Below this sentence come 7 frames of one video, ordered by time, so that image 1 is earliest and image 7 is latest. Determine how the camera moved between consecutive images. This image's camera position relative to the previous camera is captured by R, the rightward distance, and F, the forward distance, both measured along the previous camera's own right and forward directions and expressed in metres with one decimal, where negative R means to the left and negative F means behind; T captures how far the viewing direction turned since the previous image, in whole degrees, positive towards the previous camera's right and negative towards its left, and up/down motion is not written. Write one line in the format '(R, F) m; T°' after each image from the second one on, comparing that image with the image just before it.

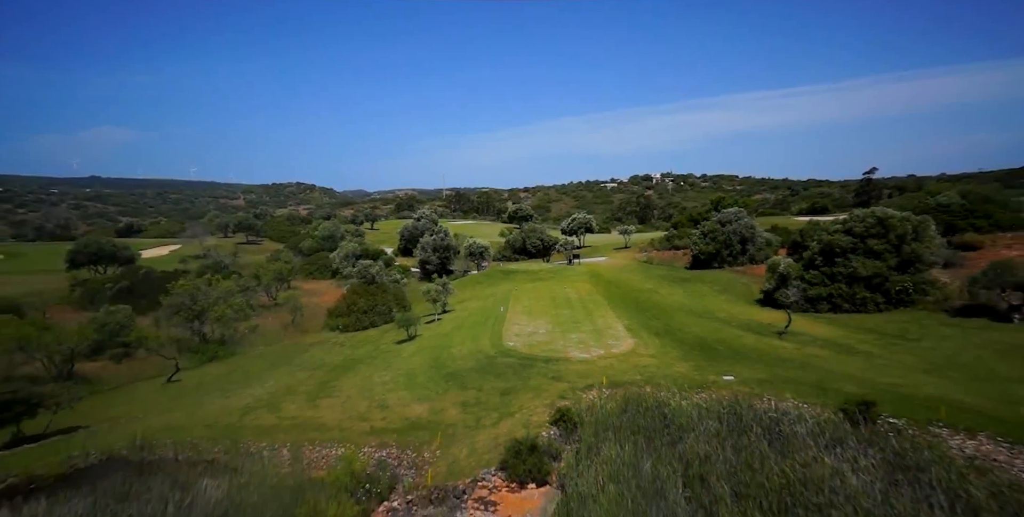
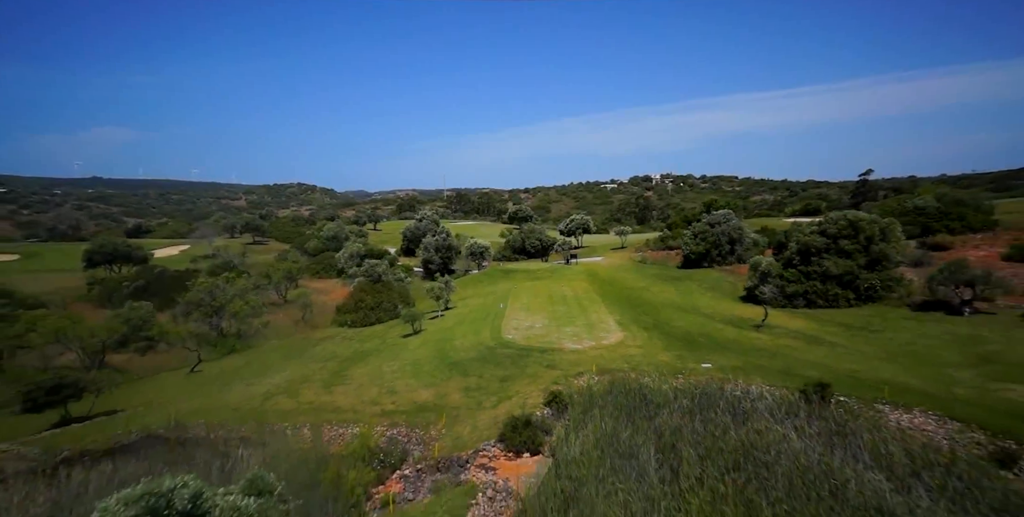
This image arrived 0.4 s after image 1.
(+0.1, -2.6) m; 0°
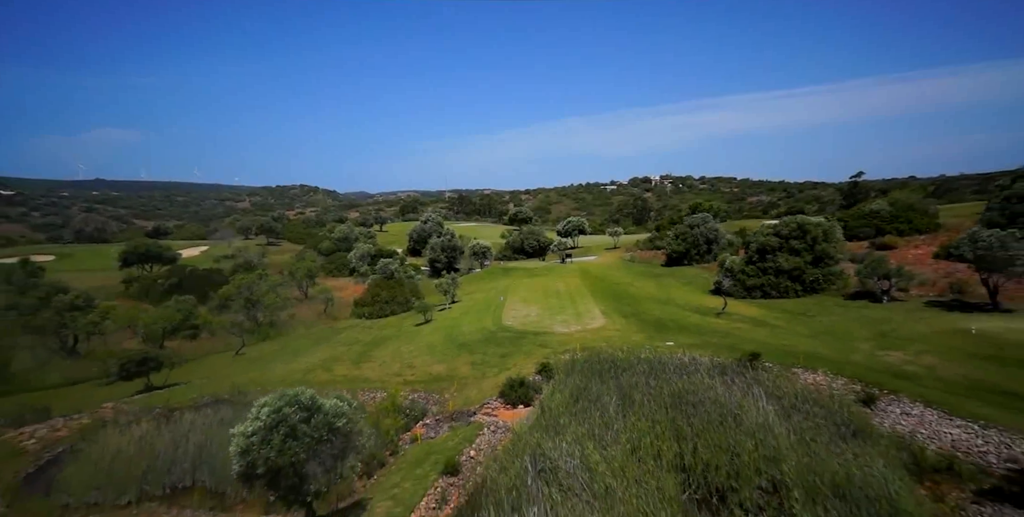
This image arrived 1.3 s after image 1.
(+0.2, -6.0) m; 0°
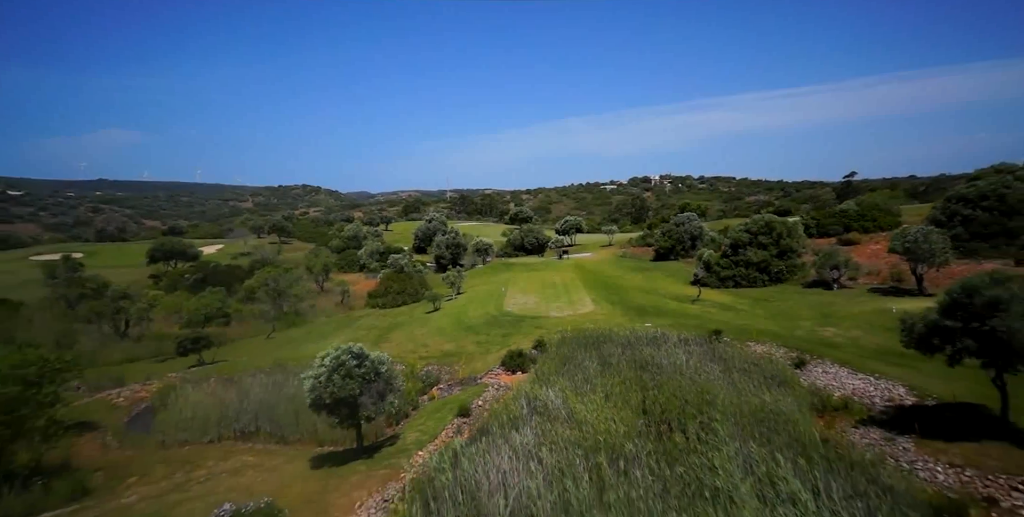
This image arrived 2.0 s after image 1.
(+0.1, -5.2) m; 0°
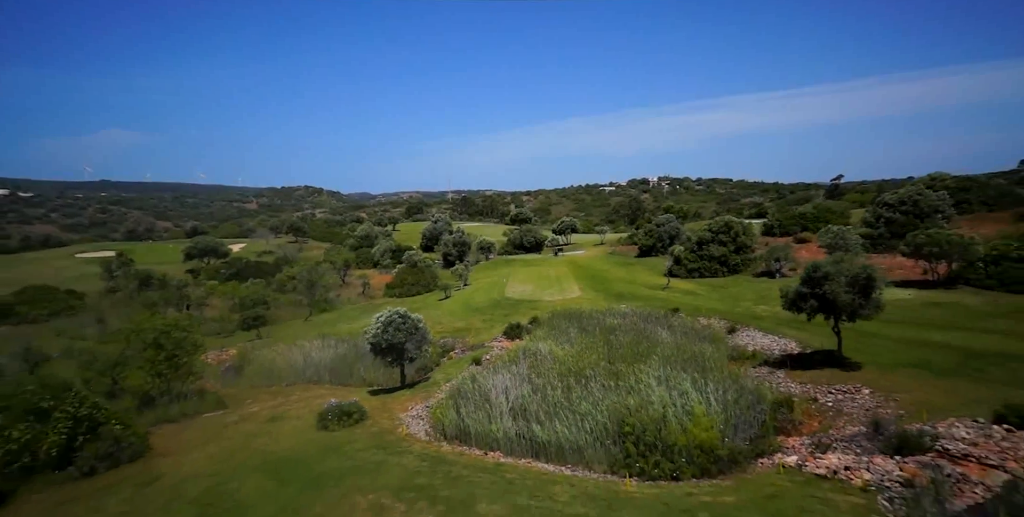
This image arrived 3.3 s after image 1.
(0.0, -8.5) m; 0°
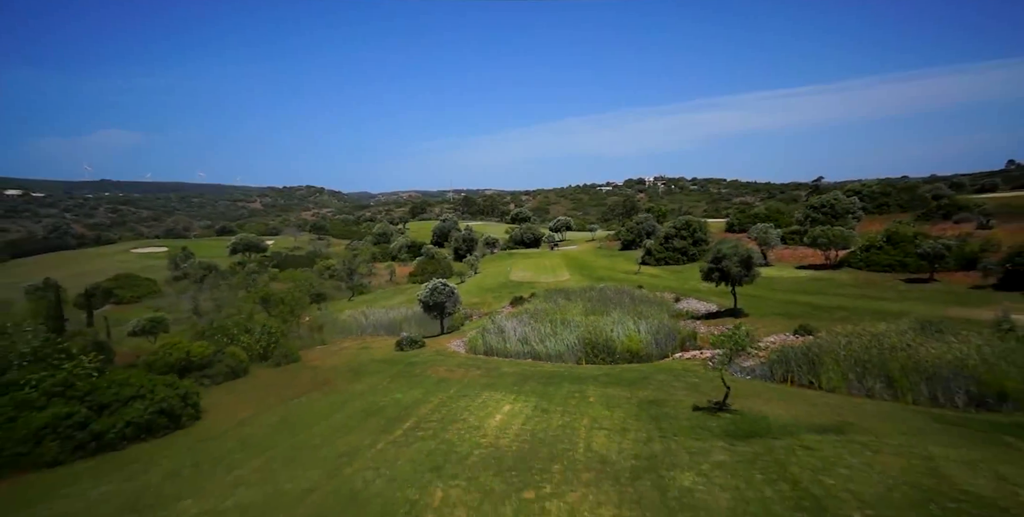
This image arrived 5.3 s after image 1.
(-0.4, -13.1) m; 0°
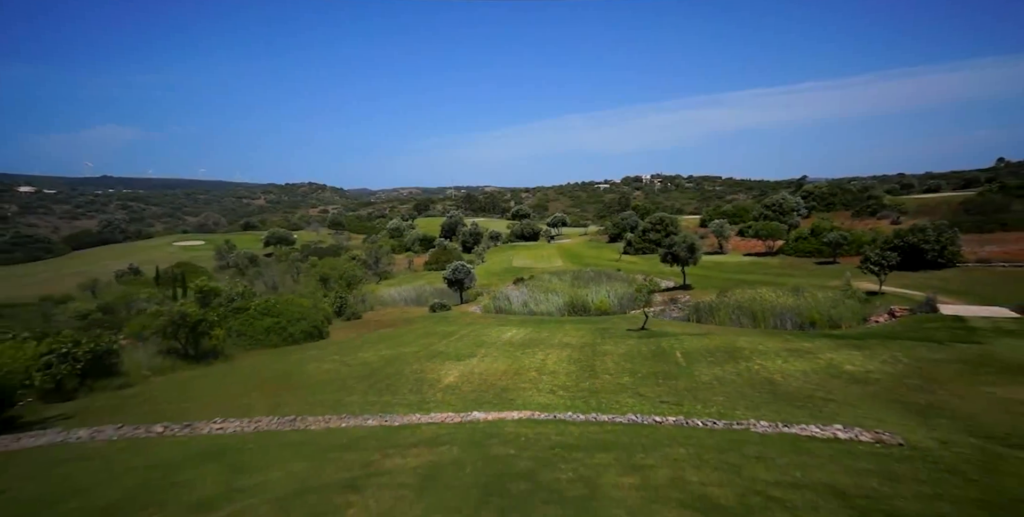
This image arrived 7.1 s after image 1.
(-0.3, -12.4) m; 0°
